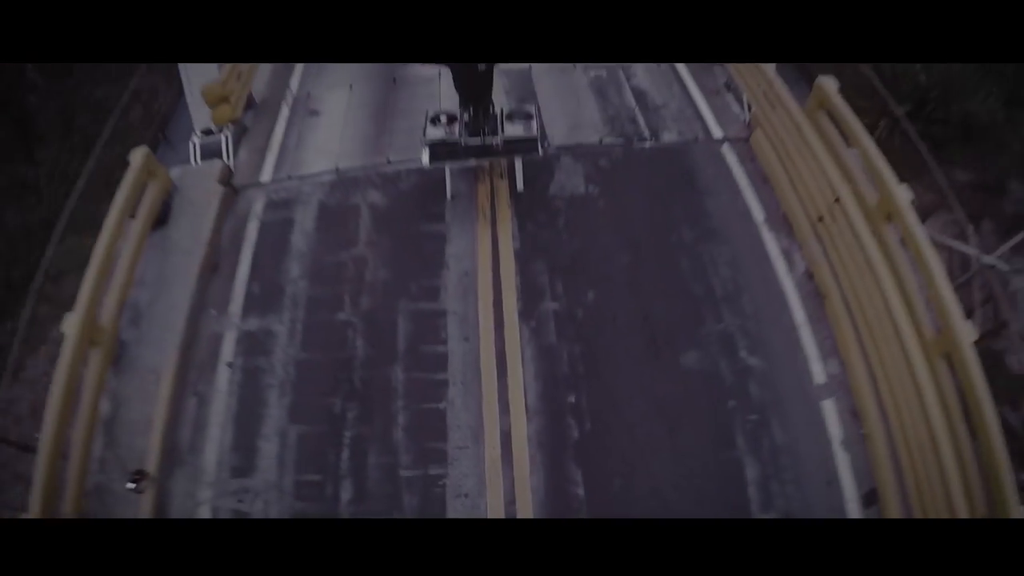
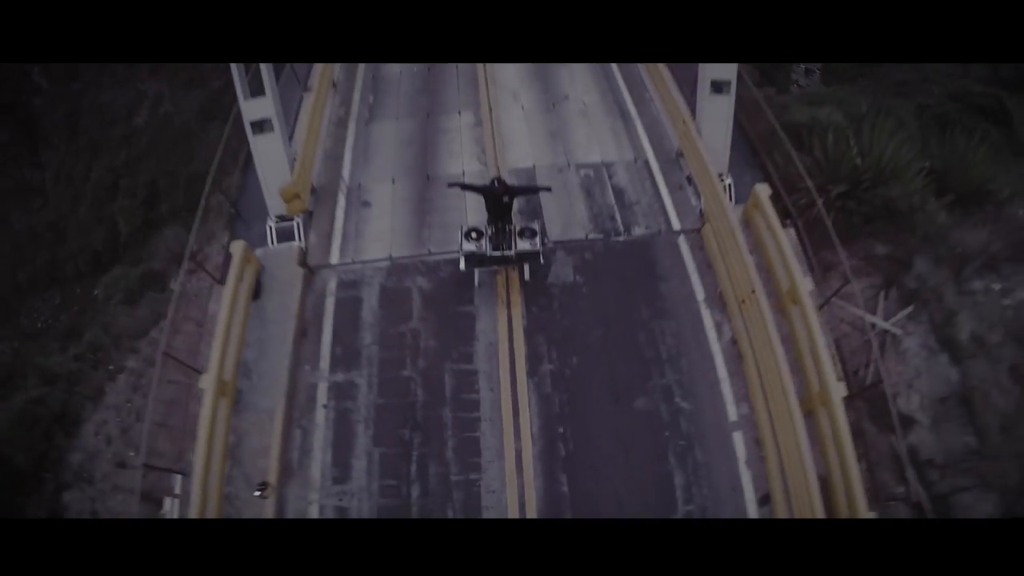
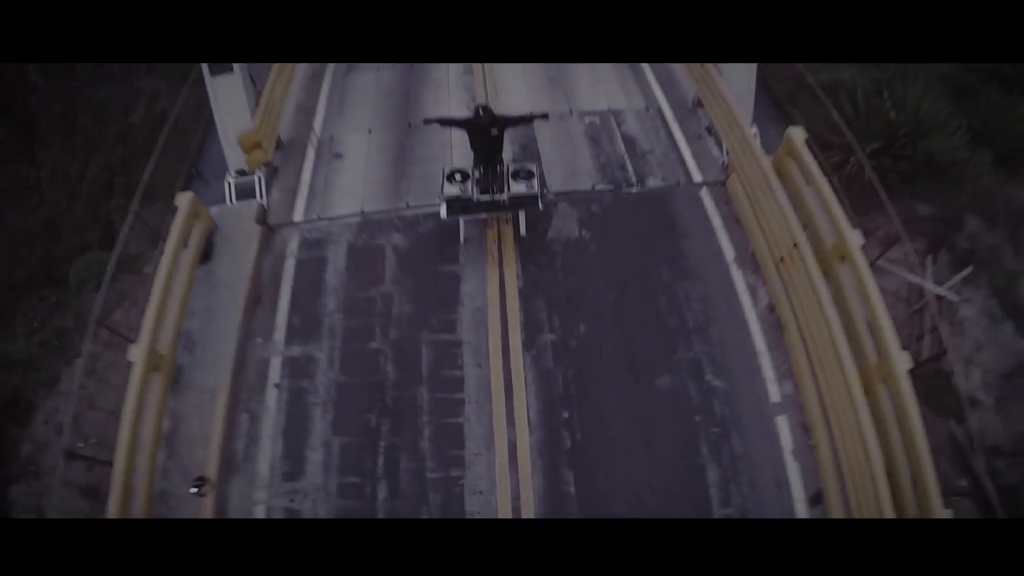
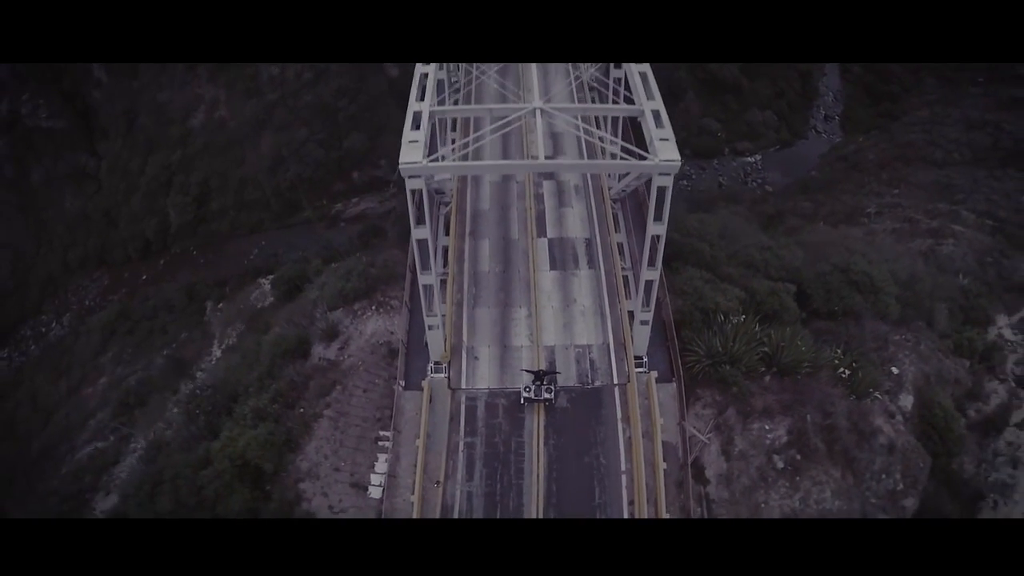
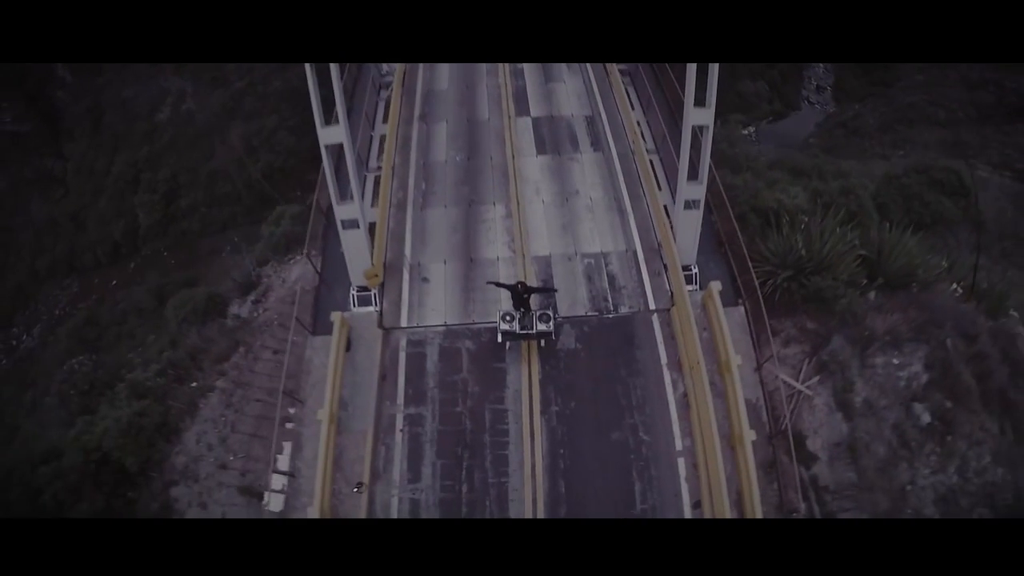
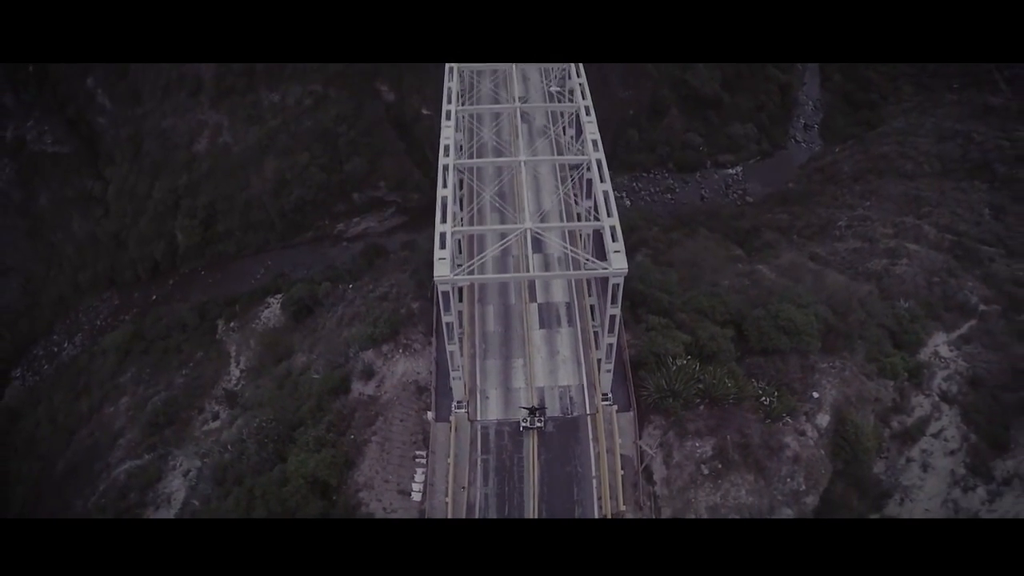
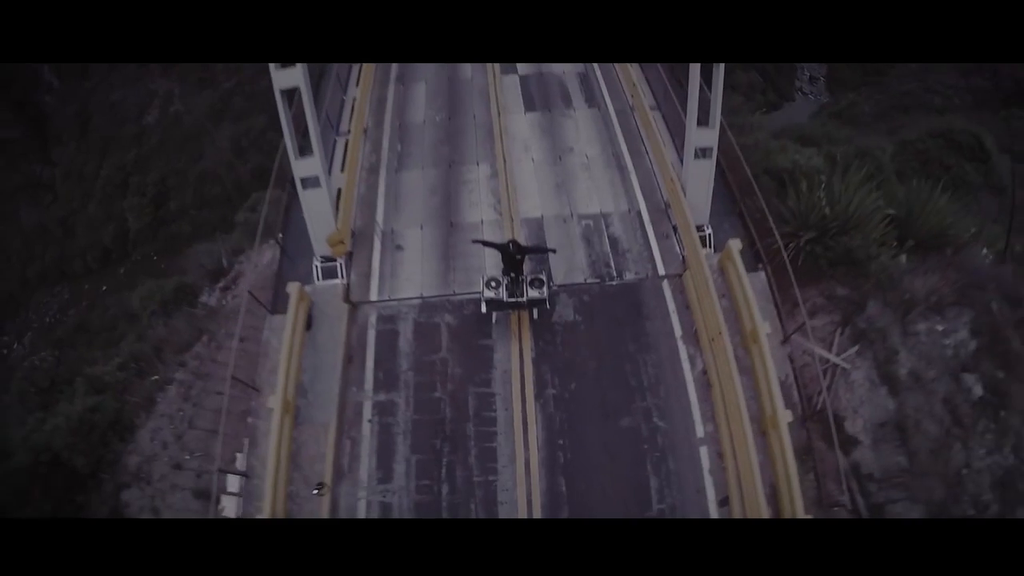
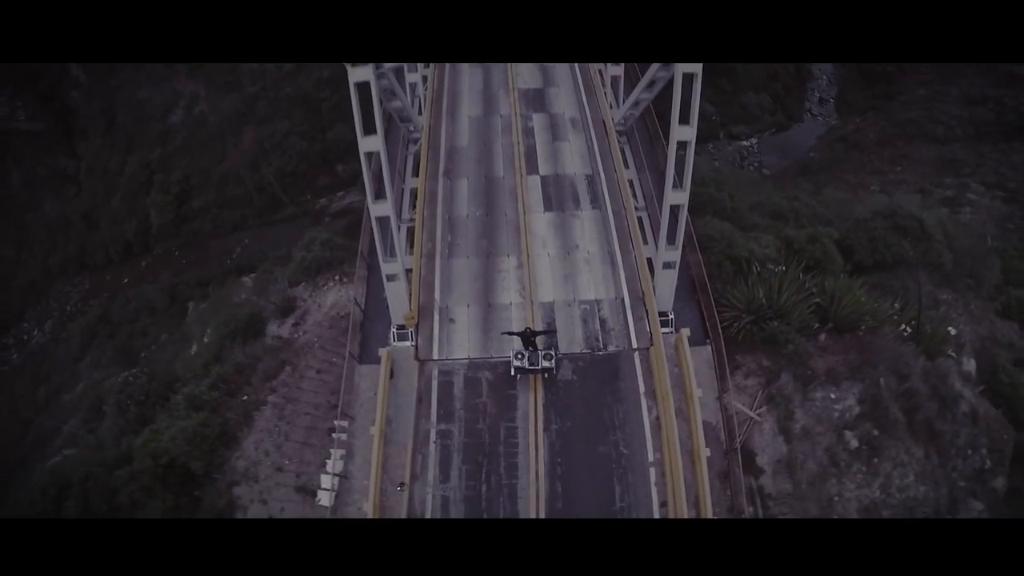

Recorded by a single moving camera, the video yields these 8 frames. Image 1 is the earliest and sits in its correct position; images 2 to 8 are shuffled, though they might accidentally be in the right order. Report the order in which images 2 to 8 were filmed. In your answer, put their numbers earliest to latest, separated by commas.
3, 2, 7, 5, 8, 4, 6
